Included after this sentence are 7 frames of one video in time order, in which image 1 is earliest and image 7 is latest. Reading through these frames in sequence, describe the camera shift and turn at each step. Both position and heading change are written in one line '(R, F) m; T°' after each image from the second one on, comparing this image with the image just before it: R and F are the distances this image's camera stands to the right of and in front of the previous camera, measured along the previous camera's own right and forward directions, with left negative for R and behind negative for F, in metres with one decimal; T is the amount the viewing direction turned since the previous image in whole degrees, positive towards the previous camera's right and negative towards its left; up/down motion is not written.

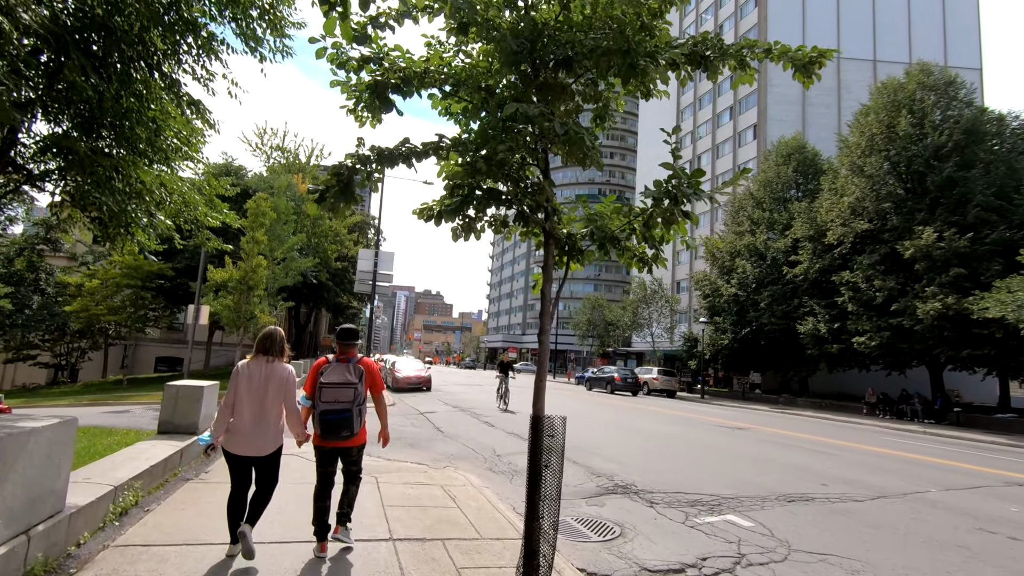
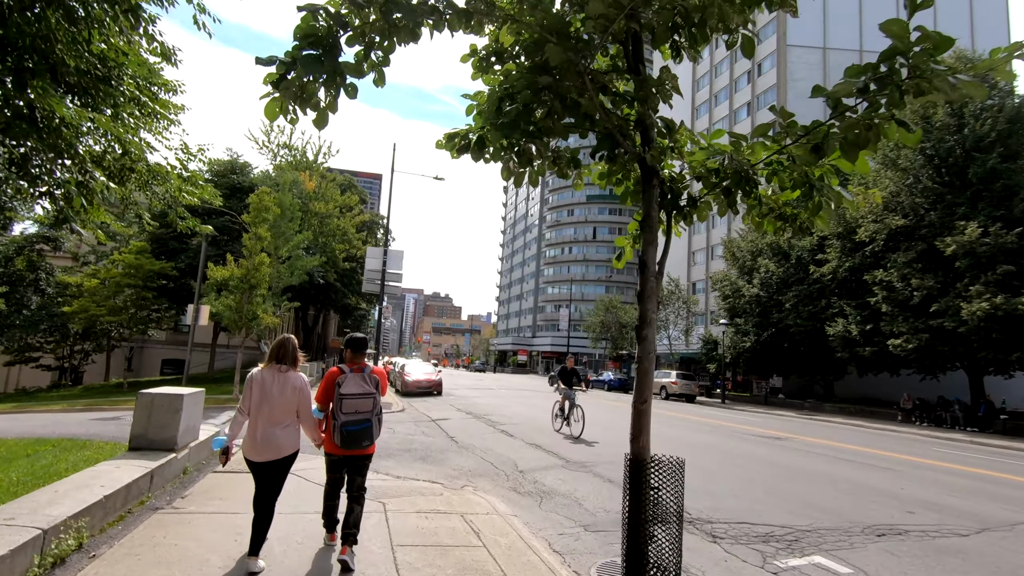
(-0.3, +1.1) m; -1°
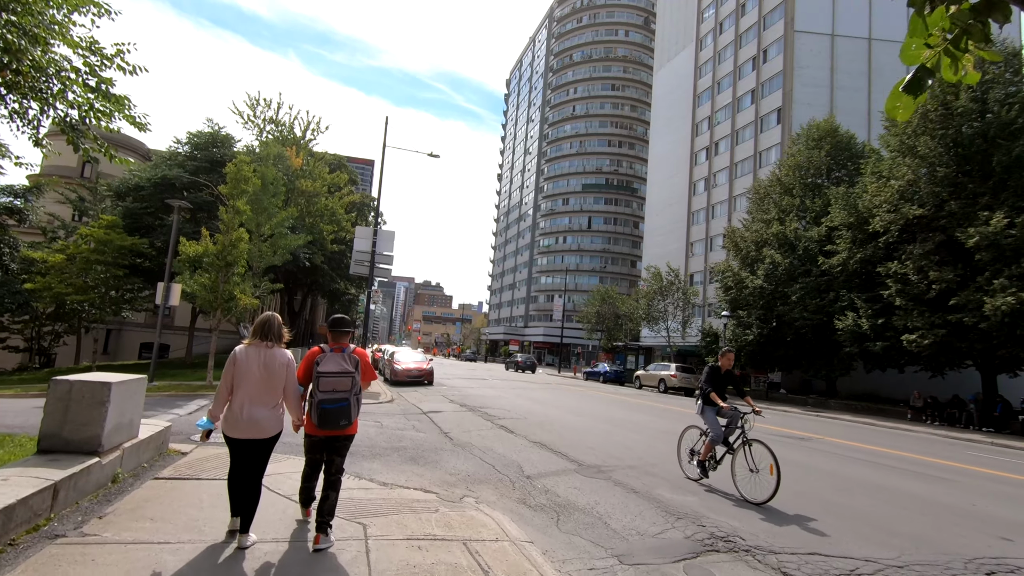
(-0.3, +1.3) m; +1°
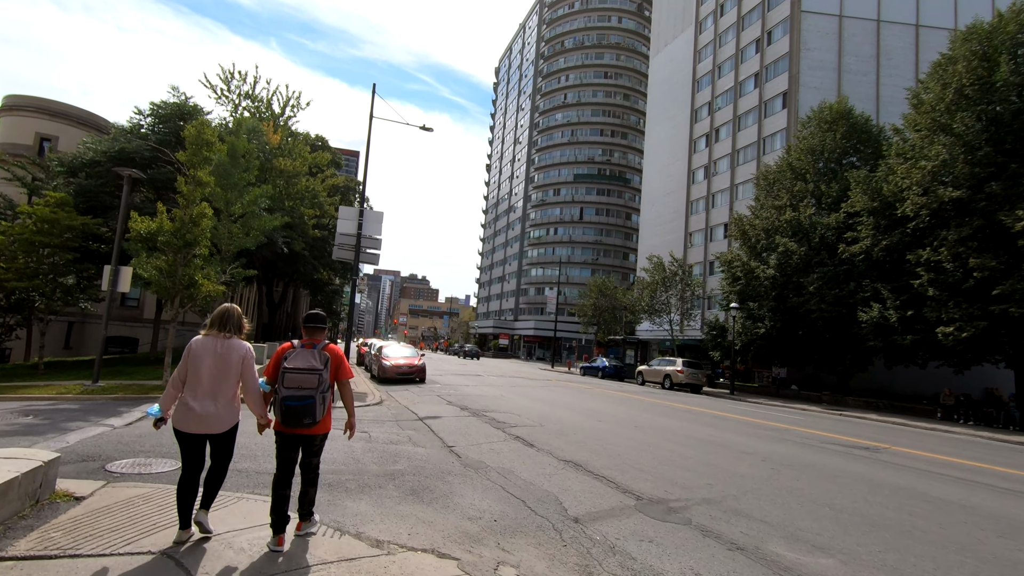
(-0.6, +2.1) m; +1°
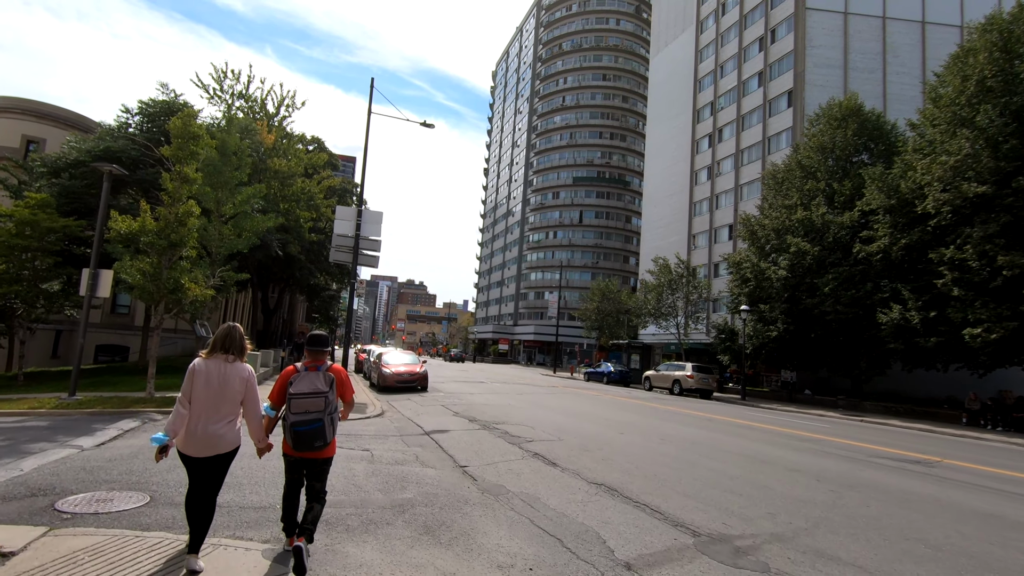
(-0.3, +1.0) m; 0°
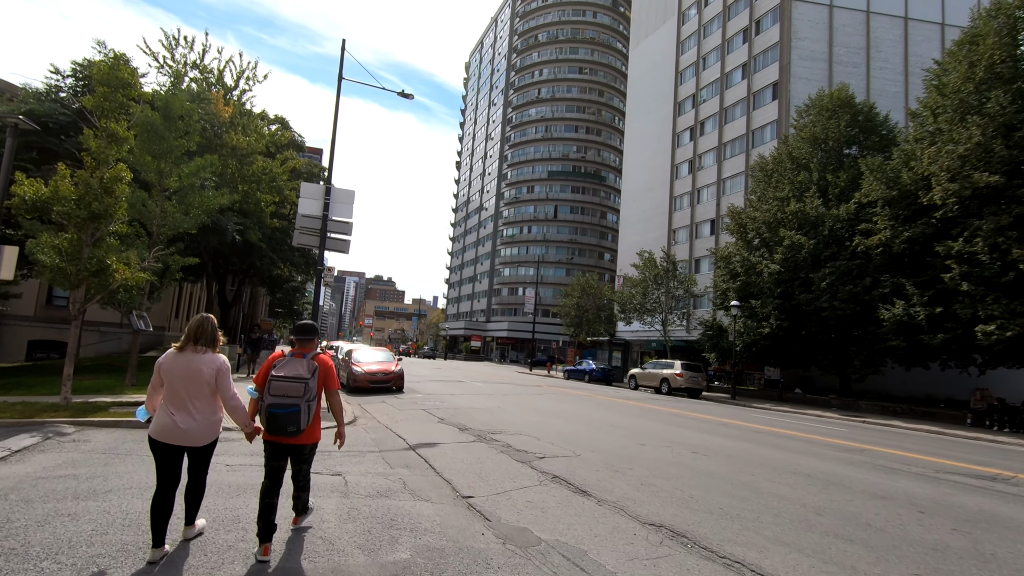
(-0.6, +1.9) m; +3°
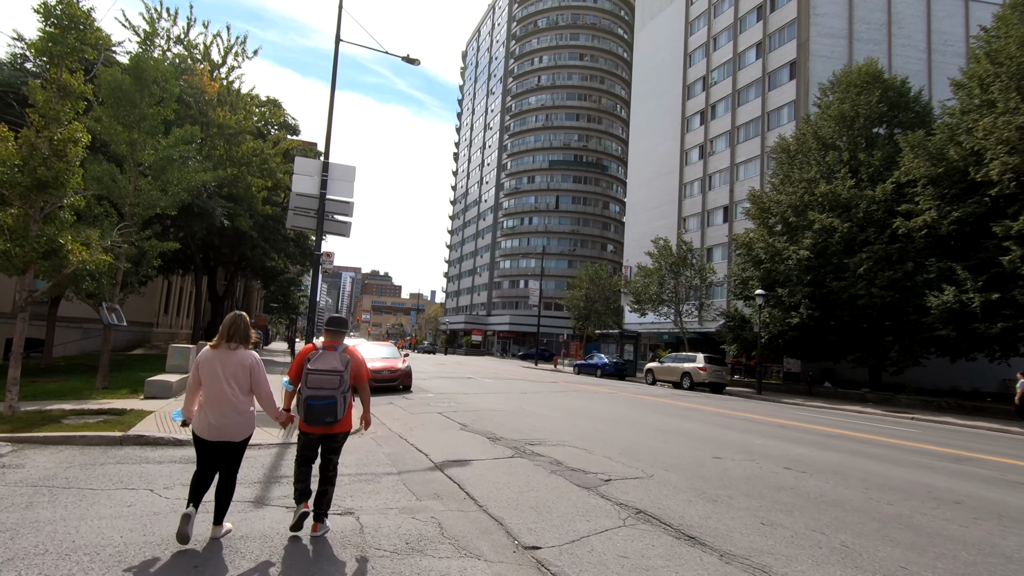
(-0.7, +1.8) m; 0°
